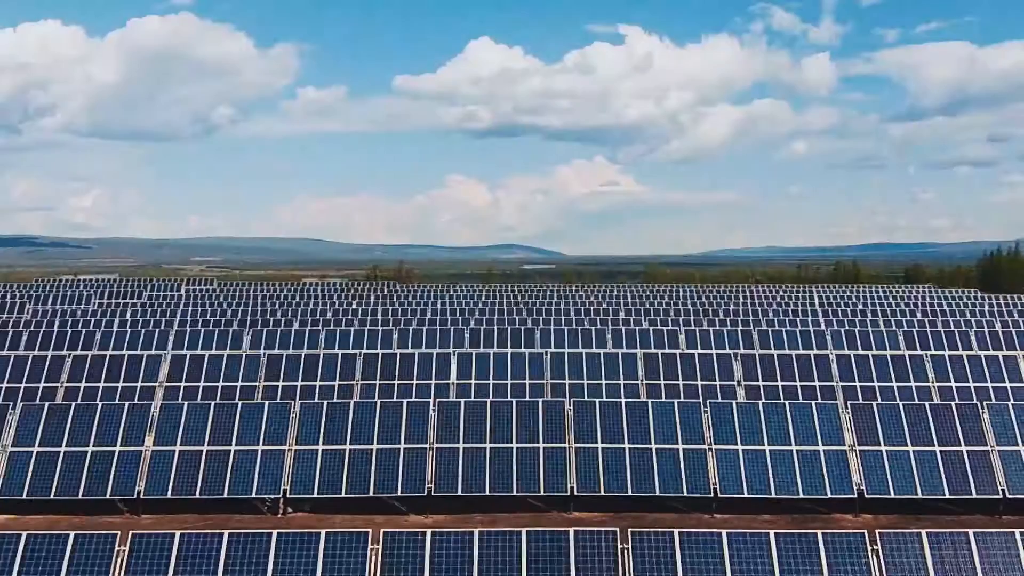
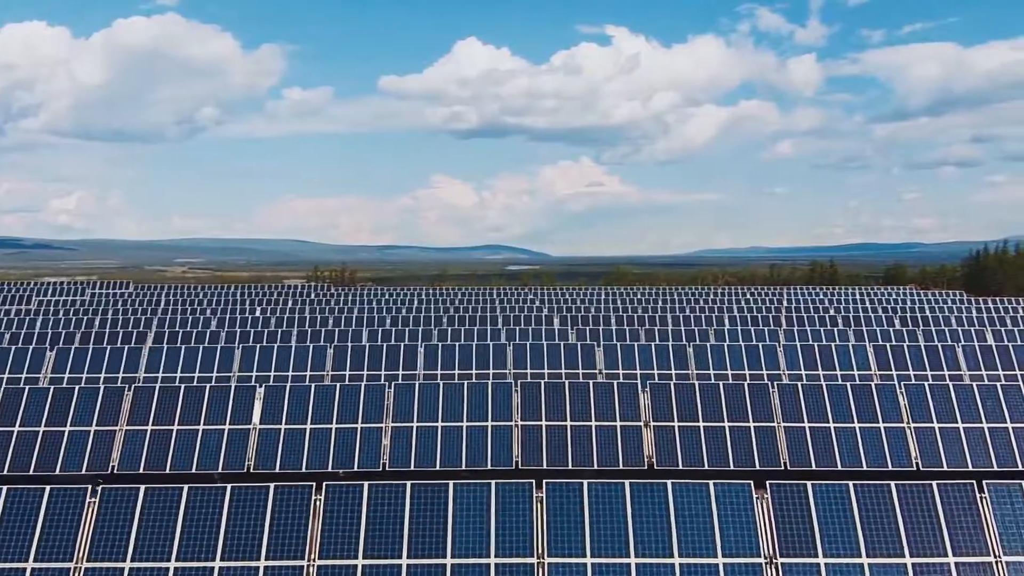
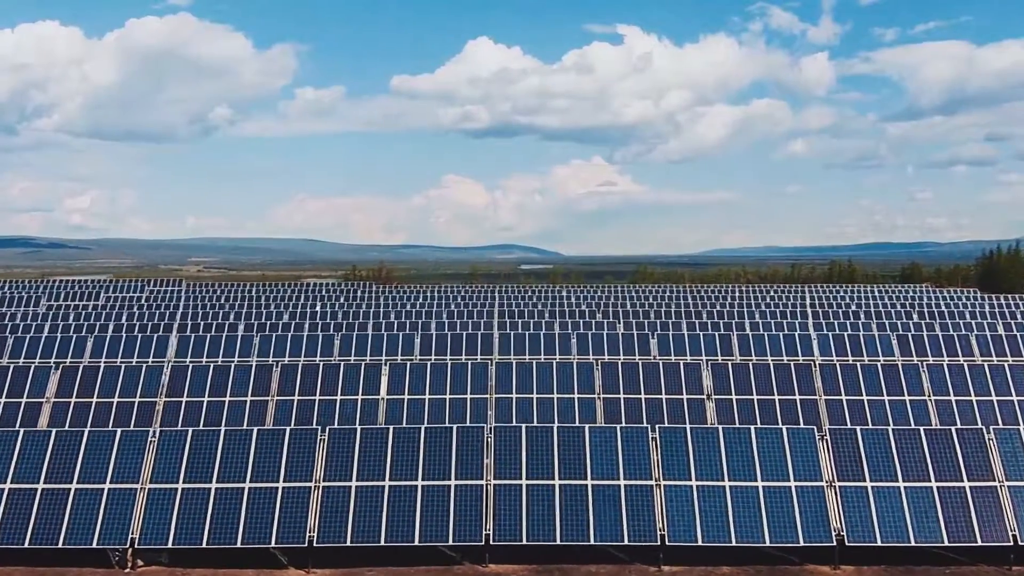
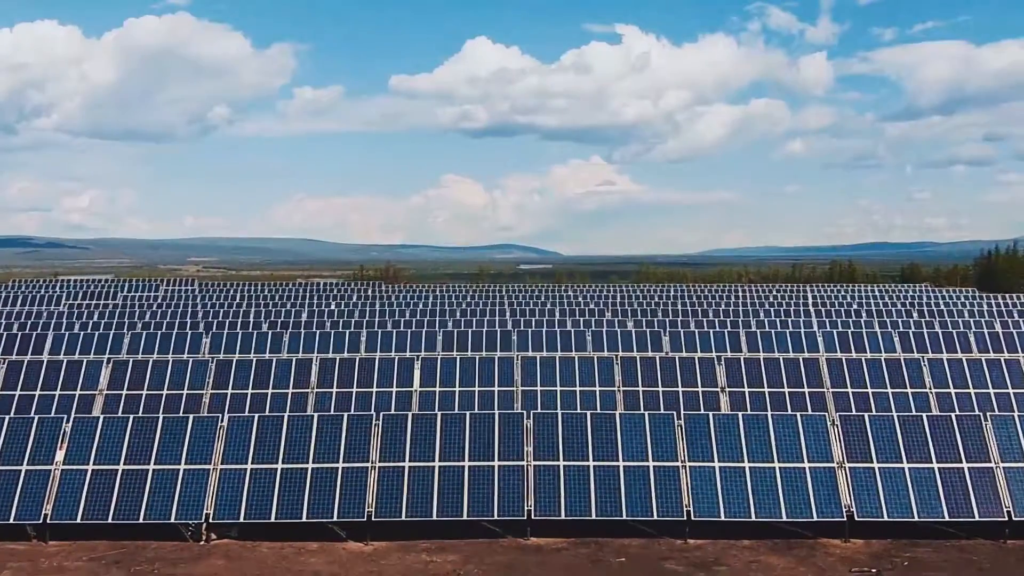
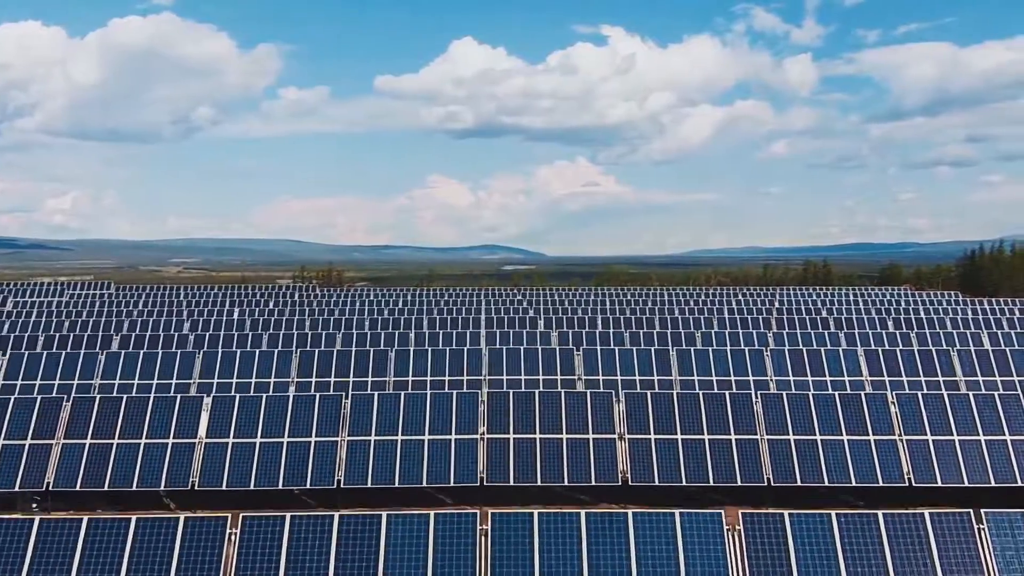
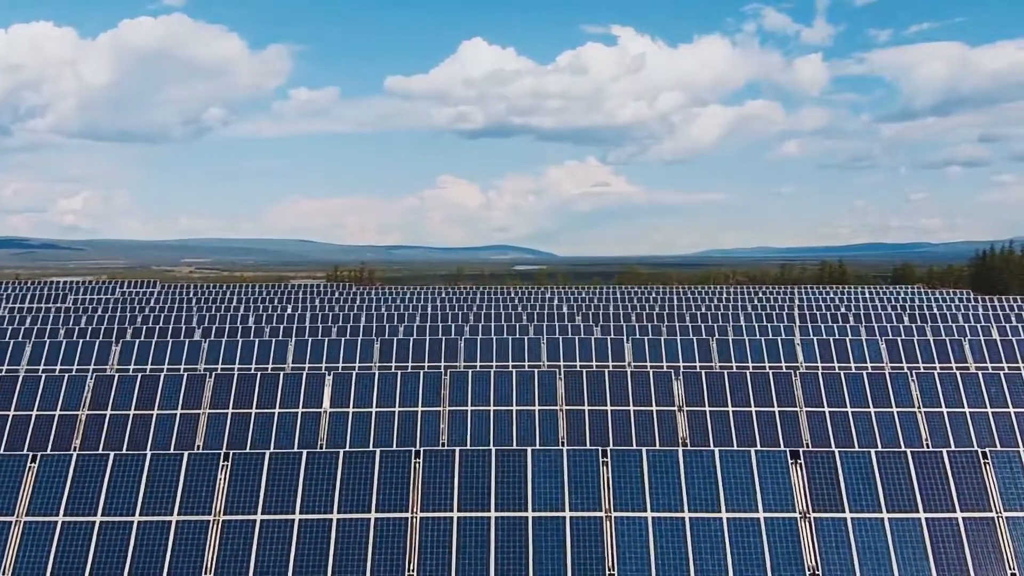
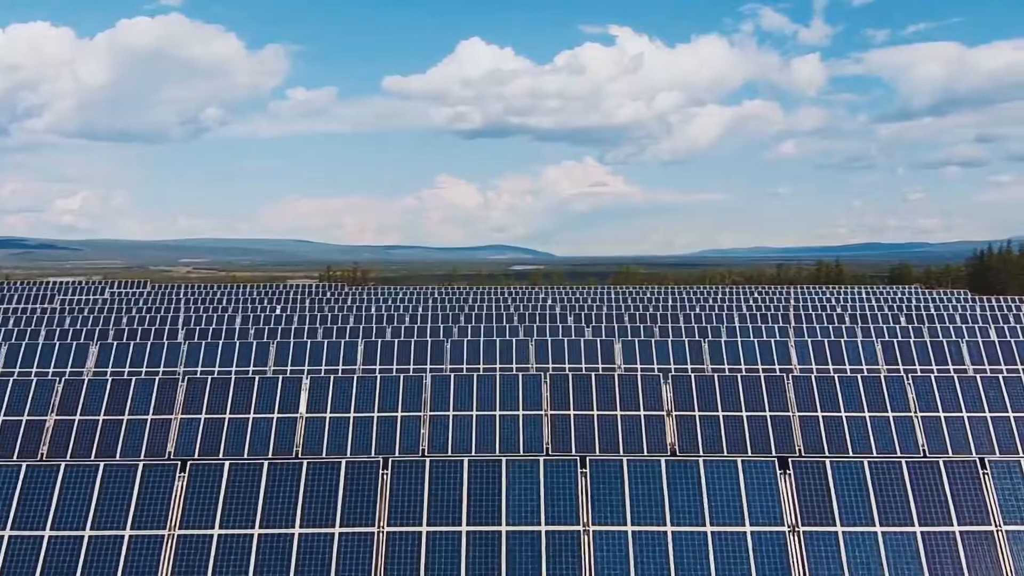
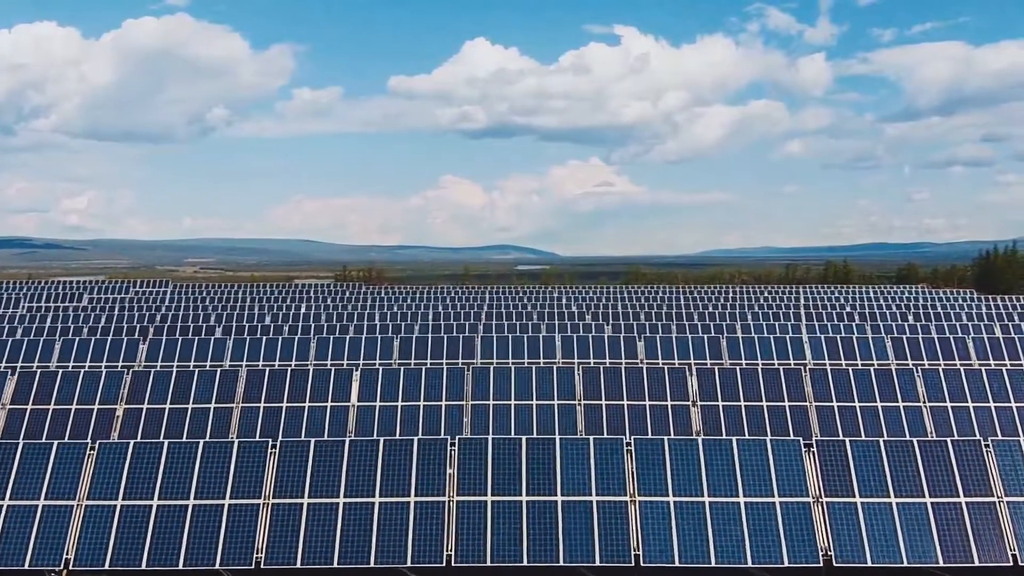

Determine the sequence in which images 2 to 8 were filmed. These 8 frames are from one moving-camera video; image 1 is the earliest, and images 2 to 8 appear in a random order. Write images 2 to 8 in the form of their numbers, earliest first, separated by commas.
4, 3, 8, 6, 7, 2, 5
